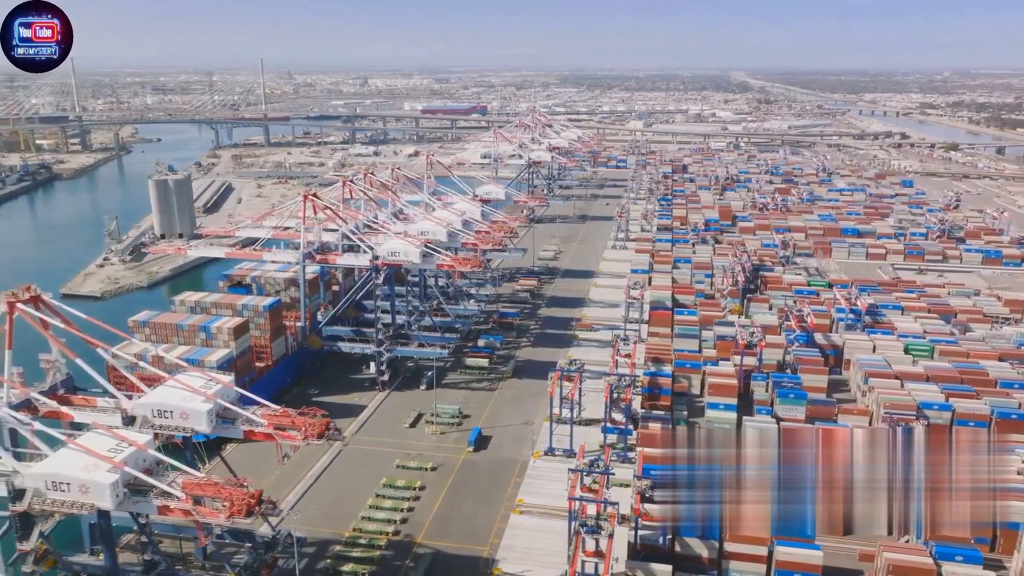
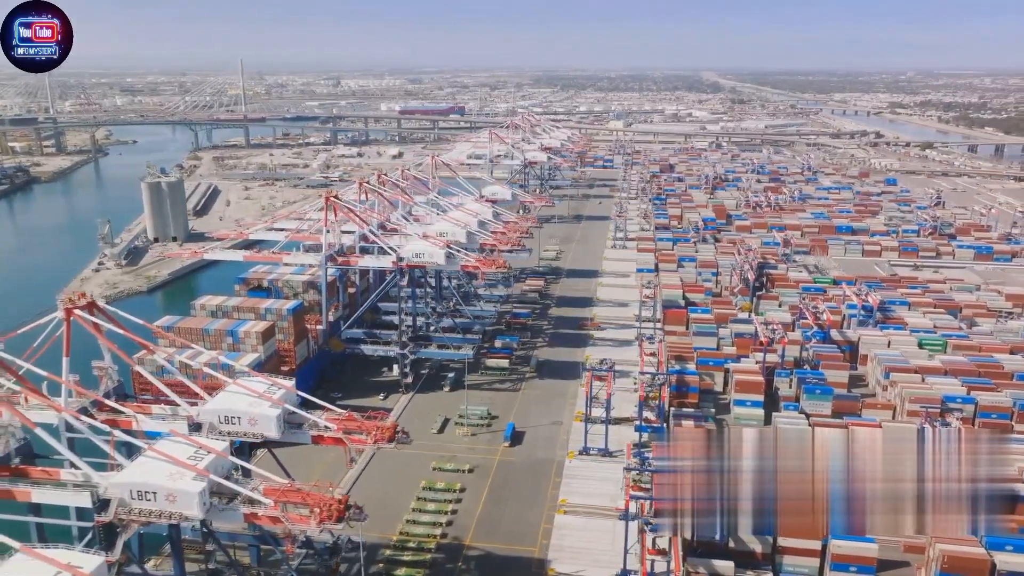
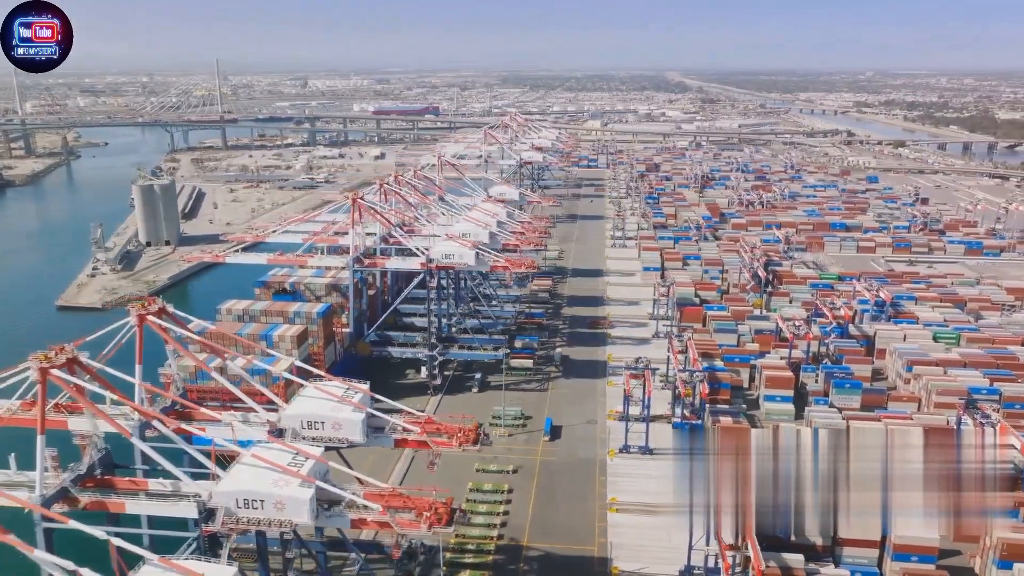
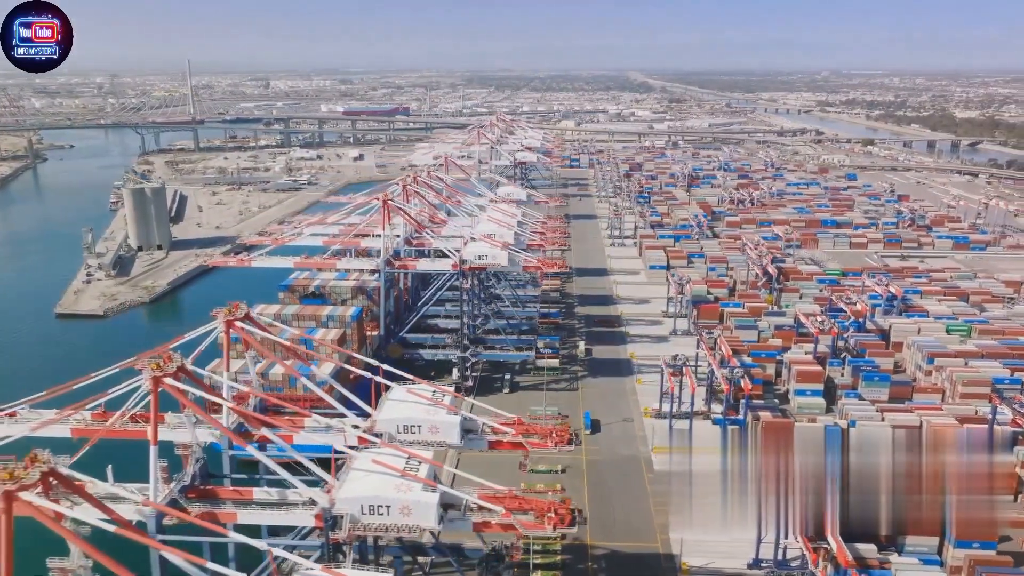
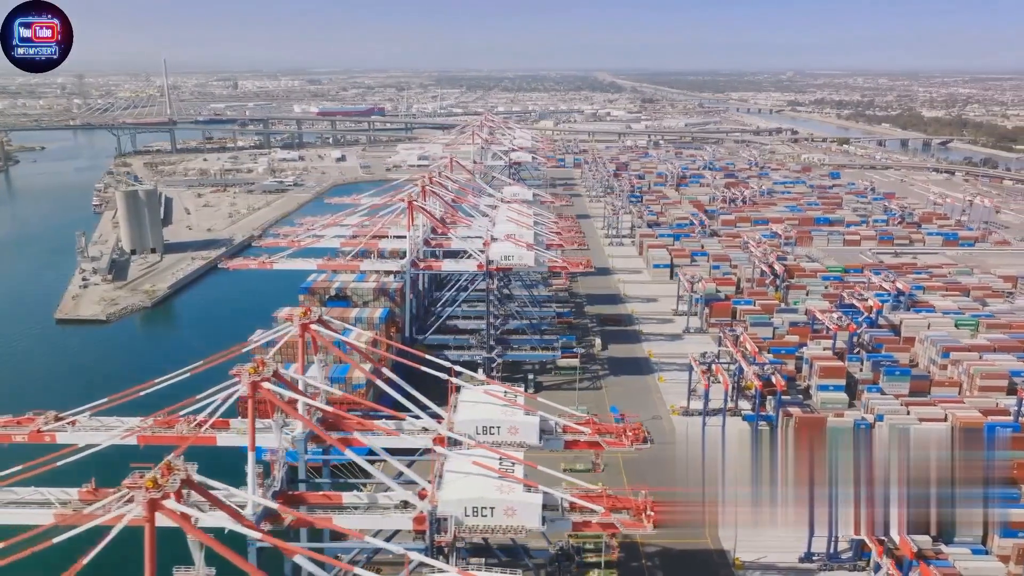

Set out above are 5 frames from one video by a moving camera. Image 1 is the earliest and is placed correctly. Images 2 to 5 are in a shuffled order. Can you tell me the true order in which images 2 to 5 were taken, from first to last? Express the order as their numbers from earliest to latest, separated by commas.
2, 3, 4, 5
